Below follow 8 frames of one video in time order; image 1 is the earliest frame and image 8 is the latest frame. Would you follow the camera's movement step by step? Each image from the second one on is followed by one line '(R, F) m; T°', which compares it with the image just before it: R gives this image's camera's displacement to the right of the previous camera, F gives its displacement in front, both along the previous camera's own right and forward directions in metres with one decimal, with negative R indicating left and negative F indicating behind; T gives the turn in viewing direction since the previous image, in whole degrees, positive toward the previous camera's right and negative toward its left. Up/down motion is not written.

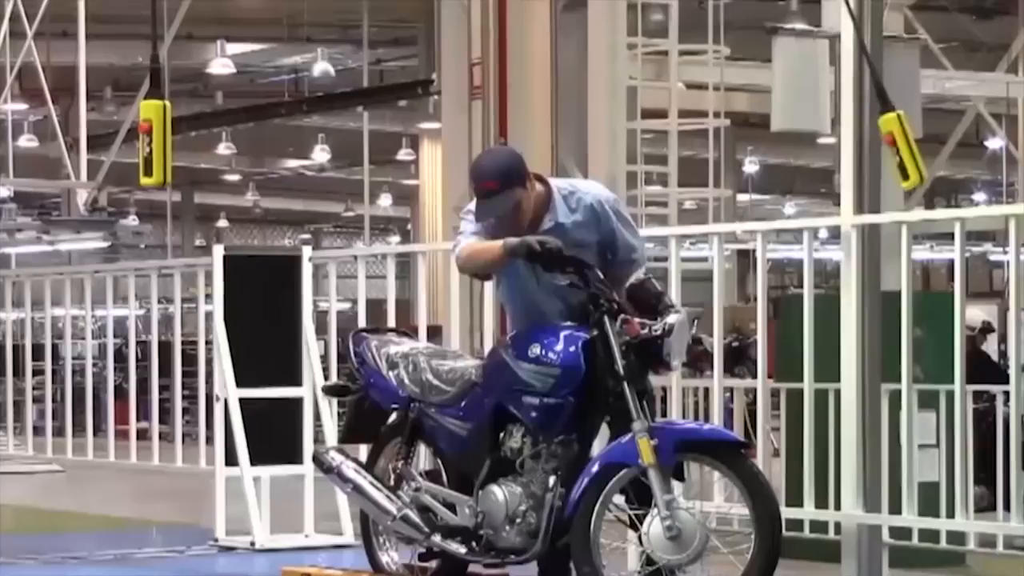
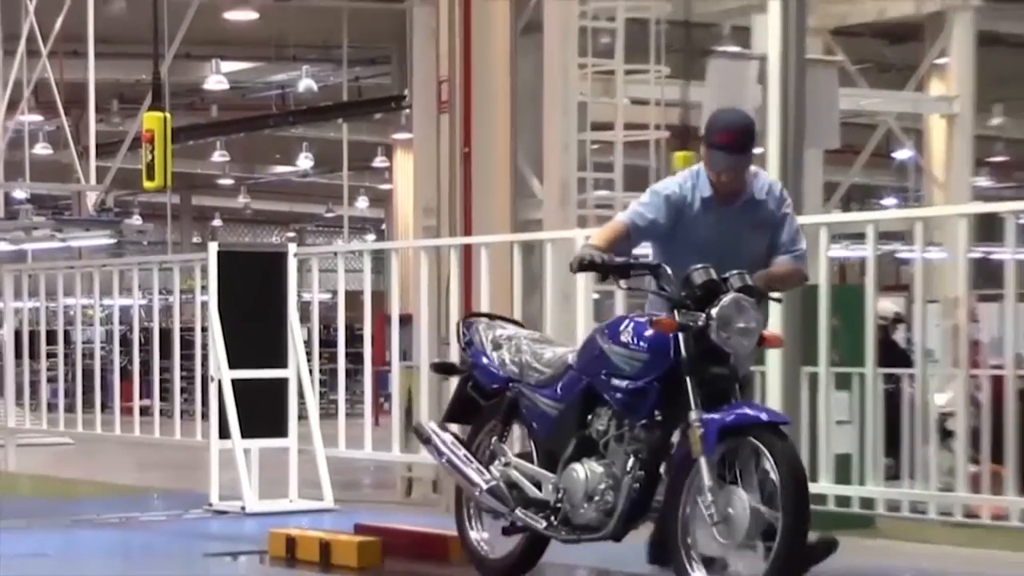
(+0.2, -0.8) m; 0°
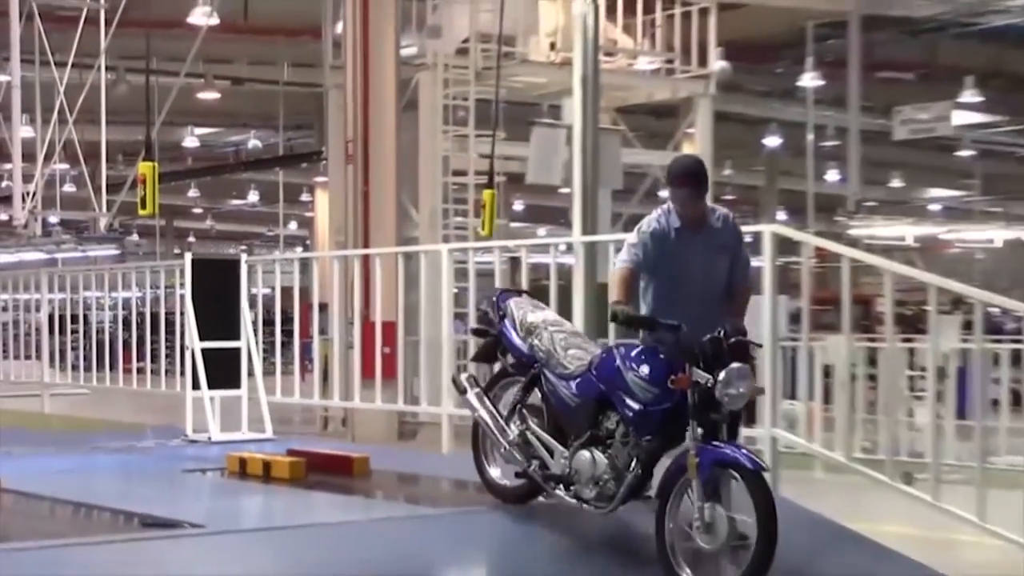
(+0.6, -3.4) m; +2°
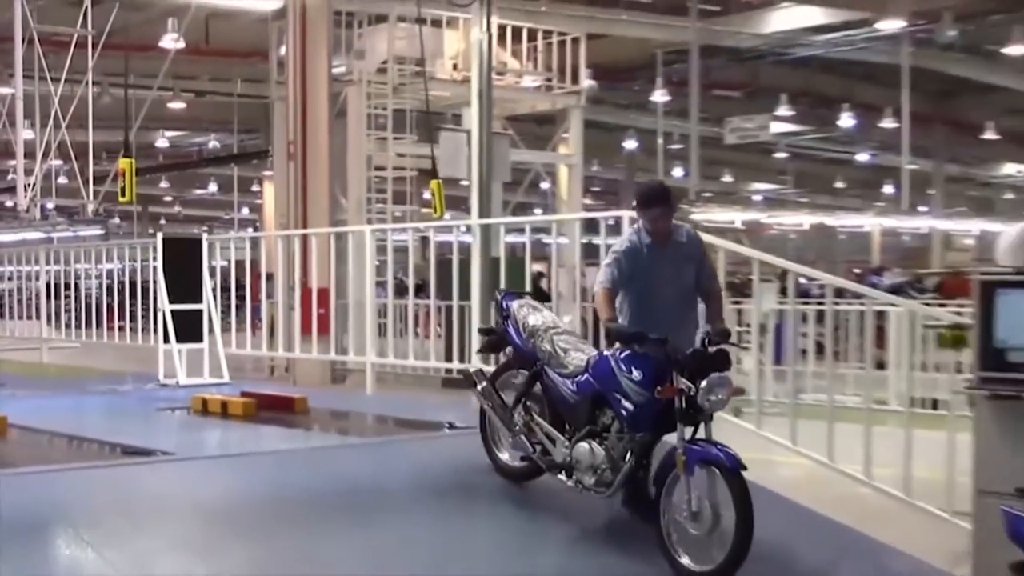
(+0.5, -2.7) m; +2°
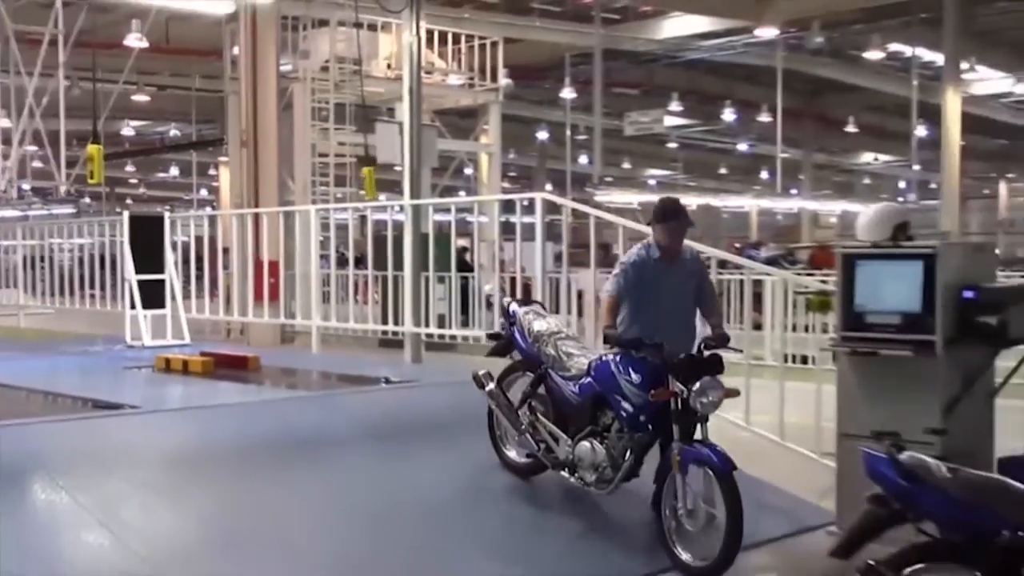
(+0.1, -2.0) m; +3°
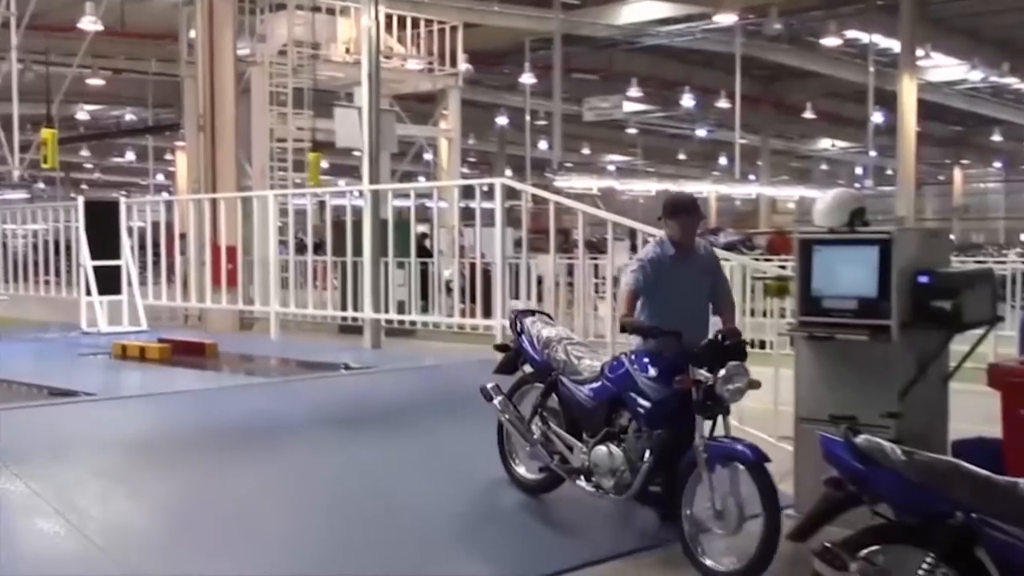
(0.0, 0.0) m; +2°
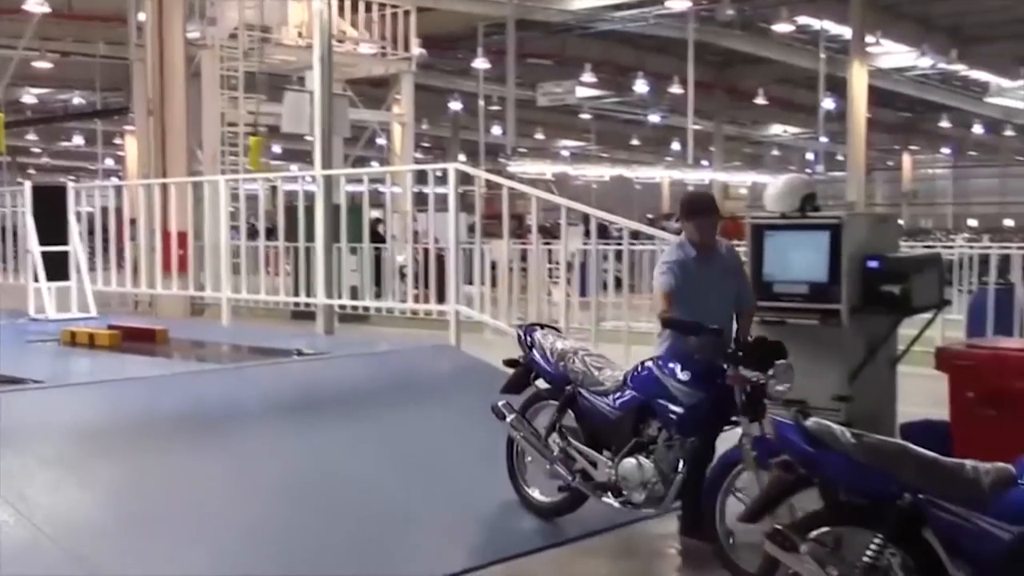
(0.0, 0.0) m; +2°
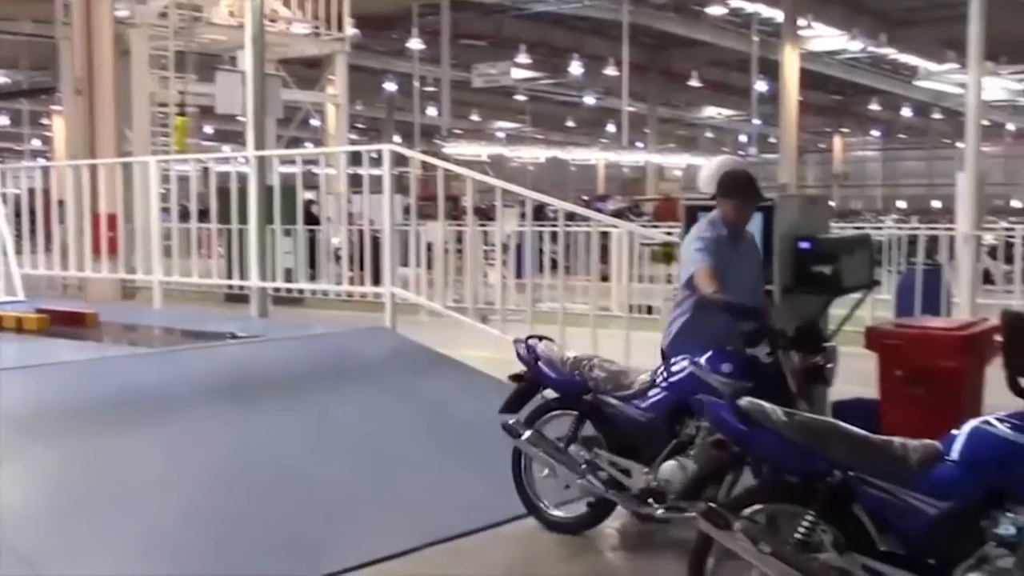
(0.0, 0.0) m; +3°
